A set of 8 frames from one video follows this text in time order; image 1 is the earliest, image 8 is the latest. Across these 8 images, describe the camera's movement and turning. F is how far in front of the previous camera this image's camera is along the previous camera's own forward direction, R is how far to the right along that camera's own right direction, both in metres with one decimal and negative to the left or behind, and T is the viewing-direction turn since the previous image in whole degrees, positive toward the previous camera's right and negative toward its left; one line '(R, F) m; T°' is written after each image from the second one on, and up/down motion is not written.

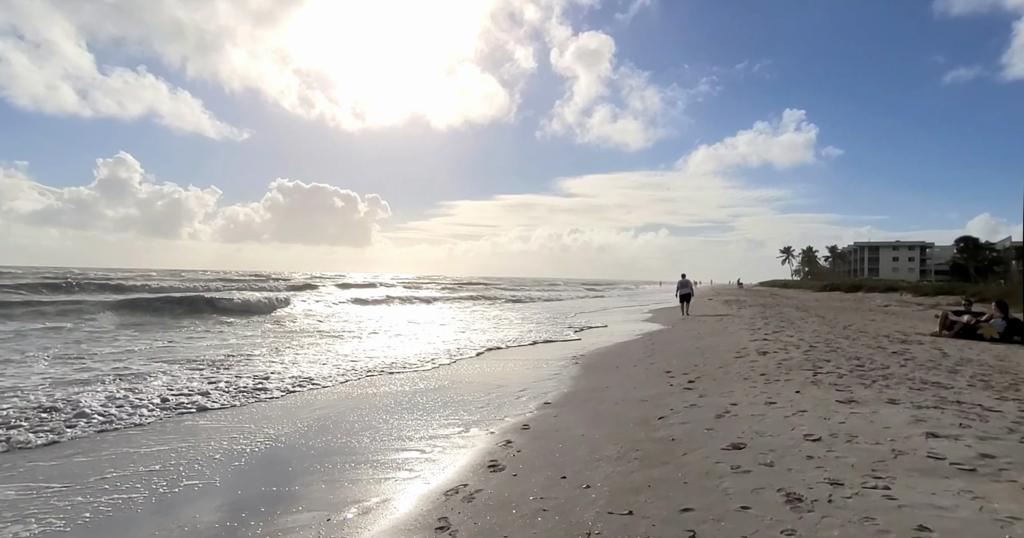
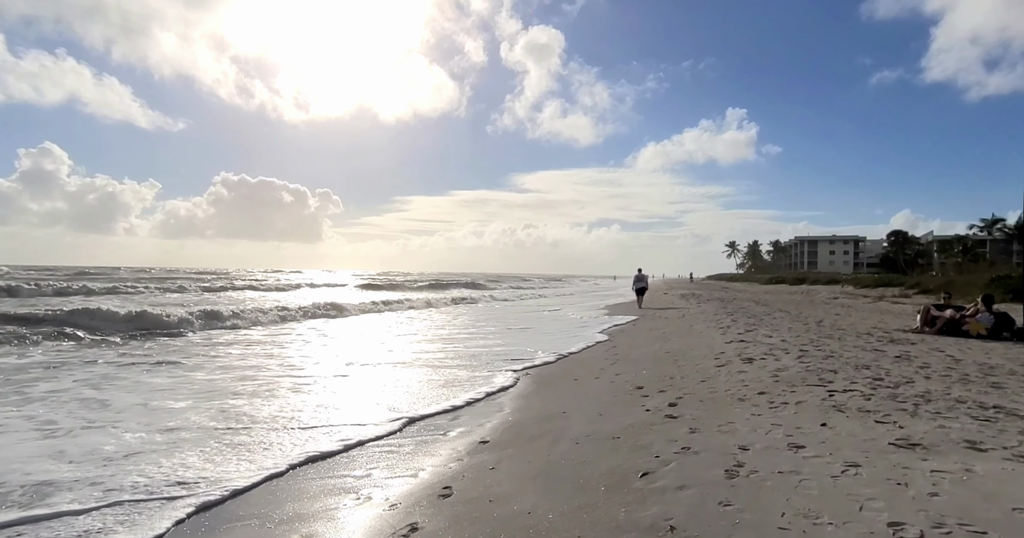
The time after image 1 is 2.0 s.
(+0.3, +1.9) m; +5°
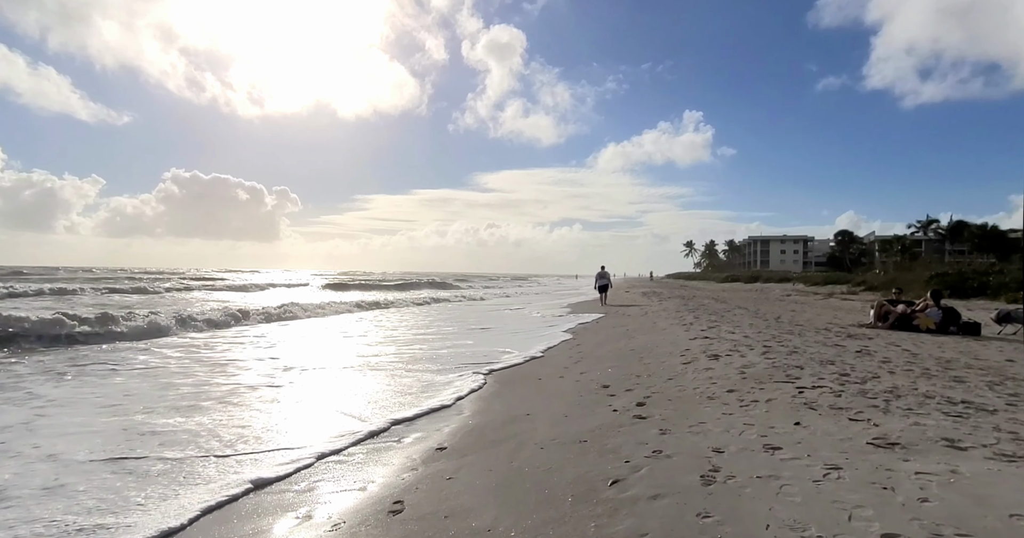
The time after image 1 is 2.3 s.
(0.0, +0.3) m; +4°
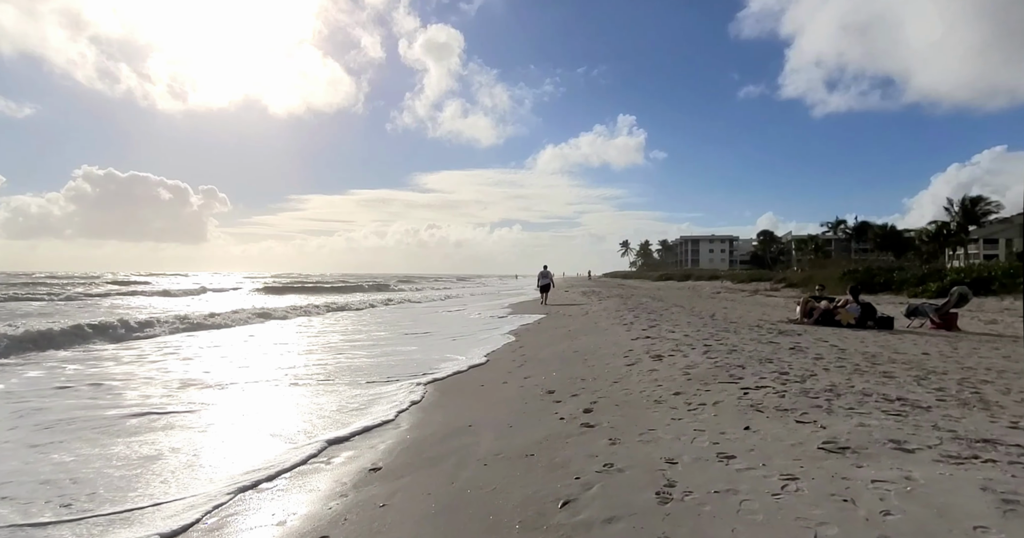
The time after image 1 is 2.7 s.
(0.0, +0.3) m; +6°
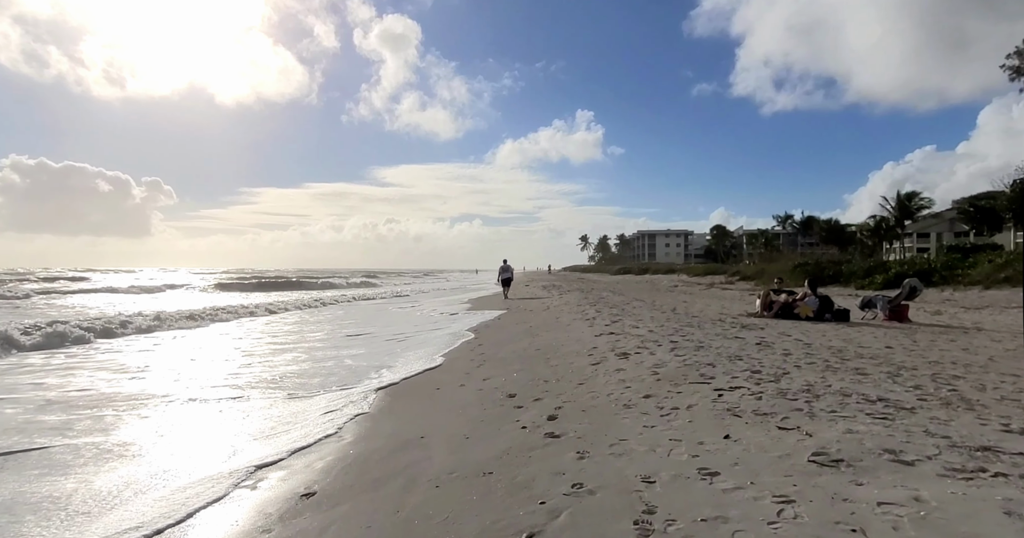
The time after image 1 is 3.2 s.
(0.0, +0.5) m; +4°
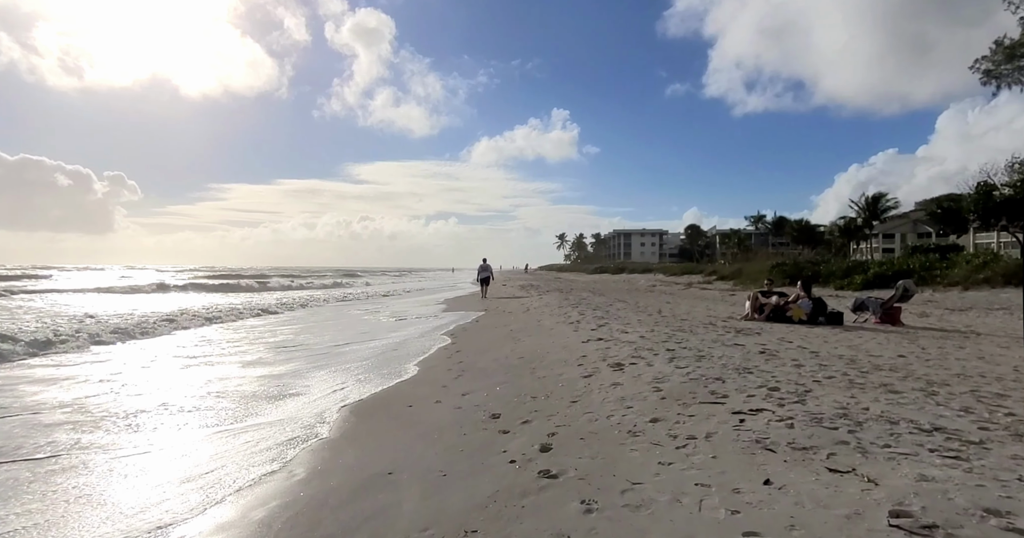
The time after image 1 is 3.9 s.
(-0.1, +0.8) m; +3°
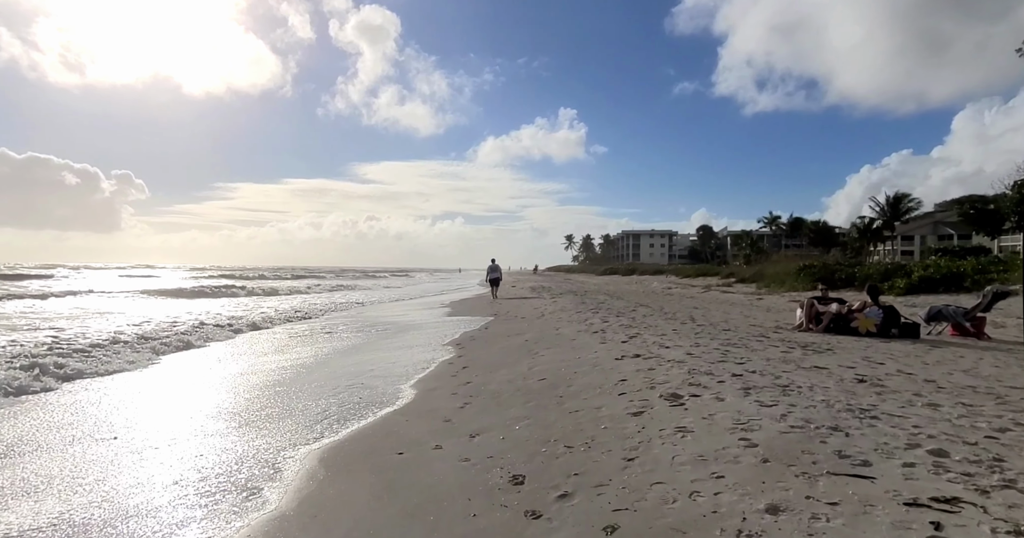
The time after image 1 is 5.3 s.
(-0.2, +1.8) m; -1°
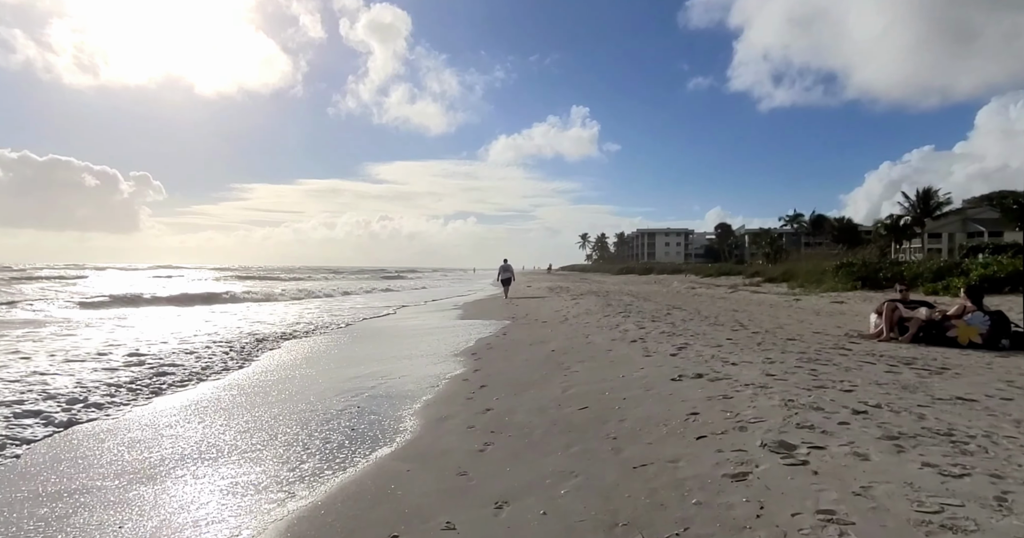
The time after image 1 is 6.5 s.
(-0.2, +1.7) m; -1°
